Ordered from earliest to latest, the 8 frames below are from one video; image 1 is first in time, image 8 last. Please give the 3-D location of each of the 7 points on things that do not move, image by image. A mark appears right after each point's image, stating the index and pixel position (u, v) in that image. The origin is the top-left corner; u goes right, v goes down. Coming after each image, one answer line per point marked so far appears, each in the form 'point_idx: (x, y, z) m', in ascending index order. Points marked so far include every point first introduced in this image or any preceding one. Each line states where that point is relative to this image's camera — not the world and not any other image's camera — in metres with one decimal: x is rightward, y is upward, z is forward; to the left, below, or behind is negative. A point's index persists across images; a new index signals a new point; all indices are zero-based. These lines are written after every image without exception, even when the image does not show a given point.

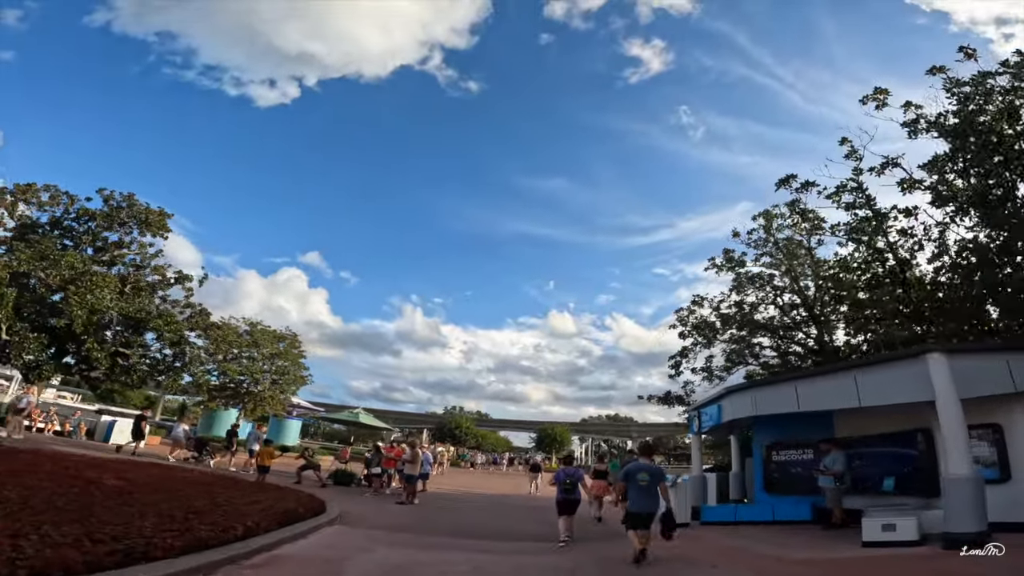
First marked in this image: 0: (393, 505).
0: (-2.8, -5.1, +15.4) m
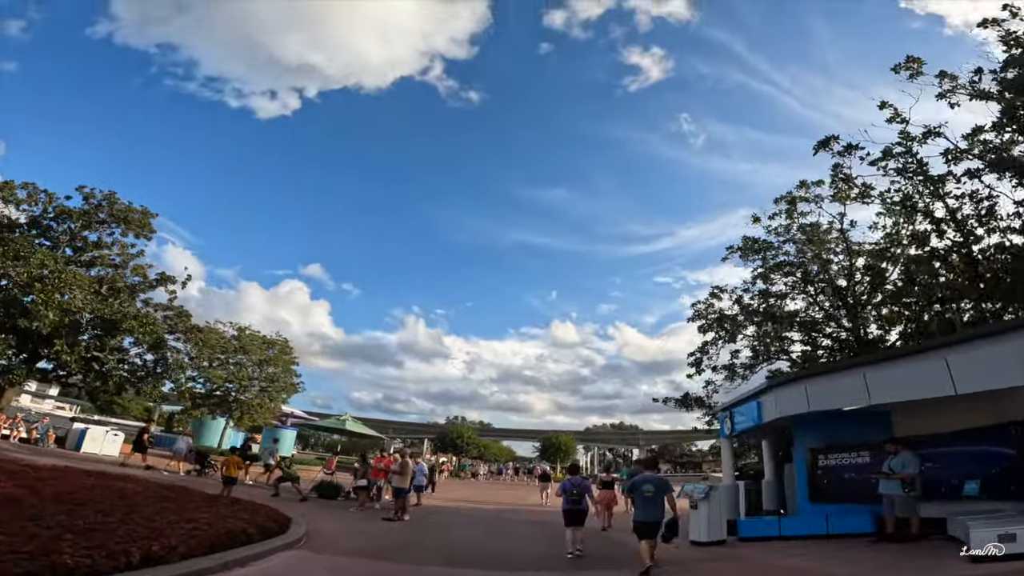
0: (-2.7, -4.7, +13.4) m
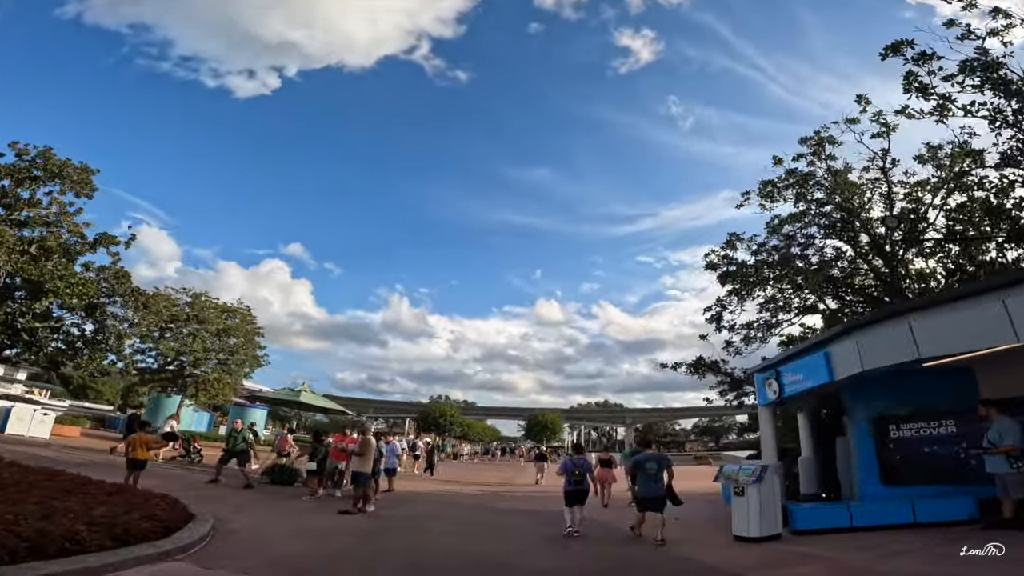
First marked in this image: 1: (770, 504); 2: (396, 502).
0: (-2.9, -3.6, +10.7) m
1: (+3.3, -2.7, +8.3) m
2: (-2.4, -4.3, +13.2) m
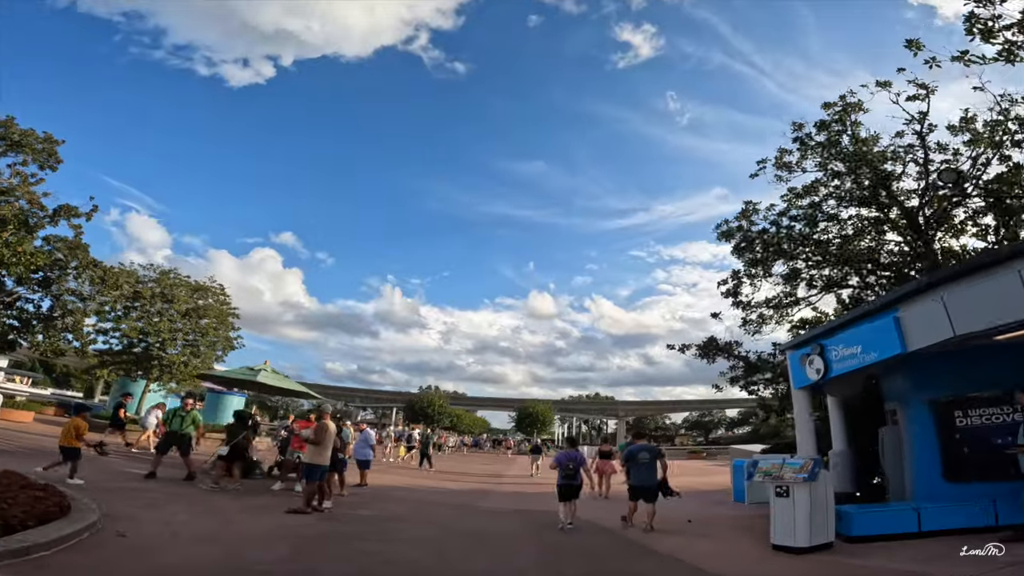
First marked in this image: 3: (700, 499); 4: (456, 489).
0: (-3.1, -3.0, +8.9) m
1: (+3.1, -2.2, +6.6) m
2: (-2.6, -3.7, +11.5) m
3: (+4.3, -4.8, +15.1) m
4: (-1.5, -5.2, +17.1) m
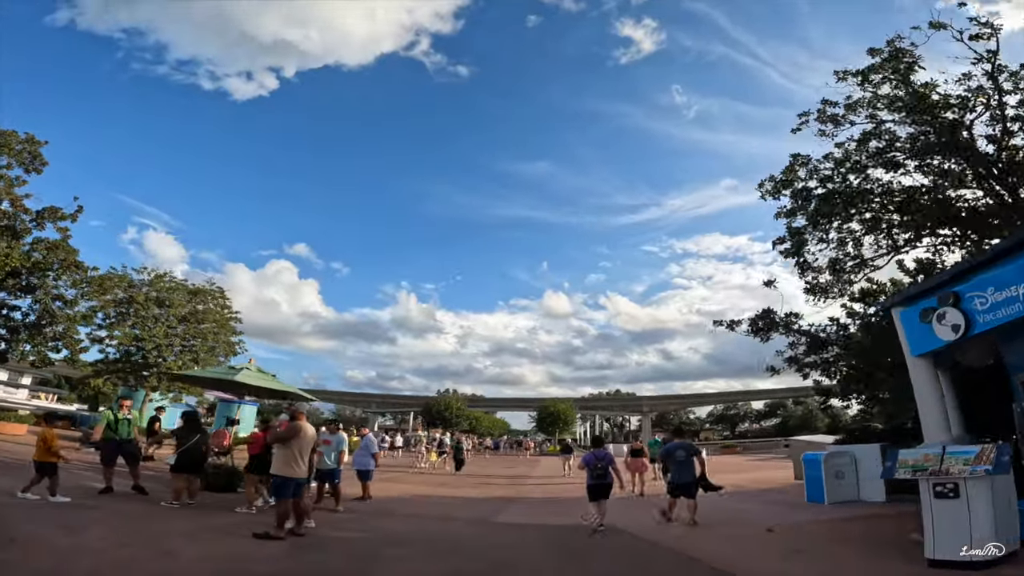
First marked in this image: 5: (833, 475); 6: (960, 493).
0: (-2.8, -2.7, +6.9) m
1: (+3.3, -1.6, +4.5) m
2: (-2.2, -3.3, +9.5) m
3: (+4.9, -4.2, +13.0) m
4: (-0.8, -4.8, +15.1) m
5: (+5.2, -3.0, +10.6) m
6: (+3.0, -1.5, +4.5) m
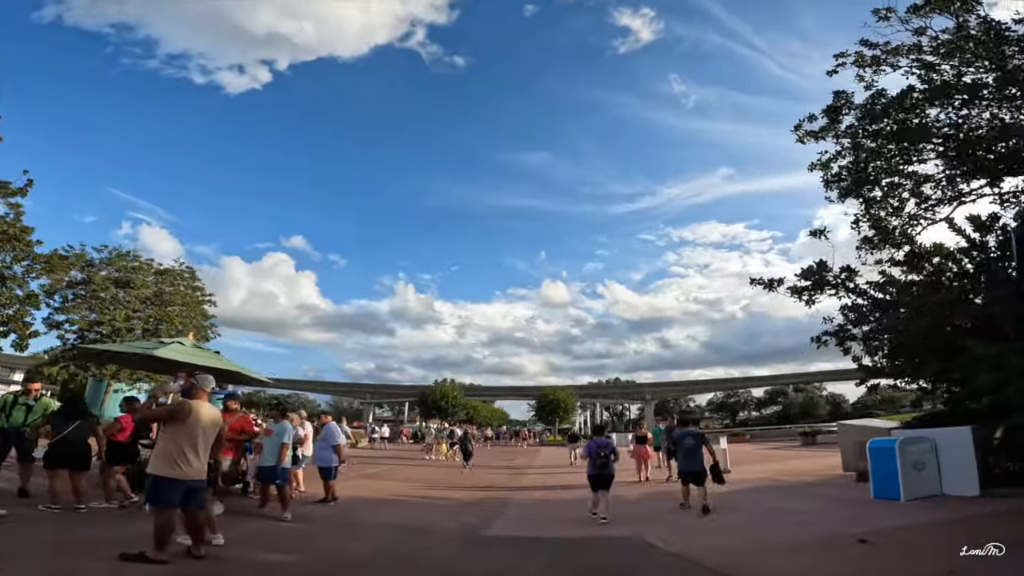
0: (-2.8, -2.1, +4.8) m
1: (+3.3, -1.0, +2.4) m
2: (-2.3, -2.7, +7.4) m
3: (+4.8, -3.4, +10.9) m
4: (-0.9, -4.1, +13.0) m
5: (+5.1, -2.3, +8.5) m
6: (+3.0, -0.9, +2.4) m
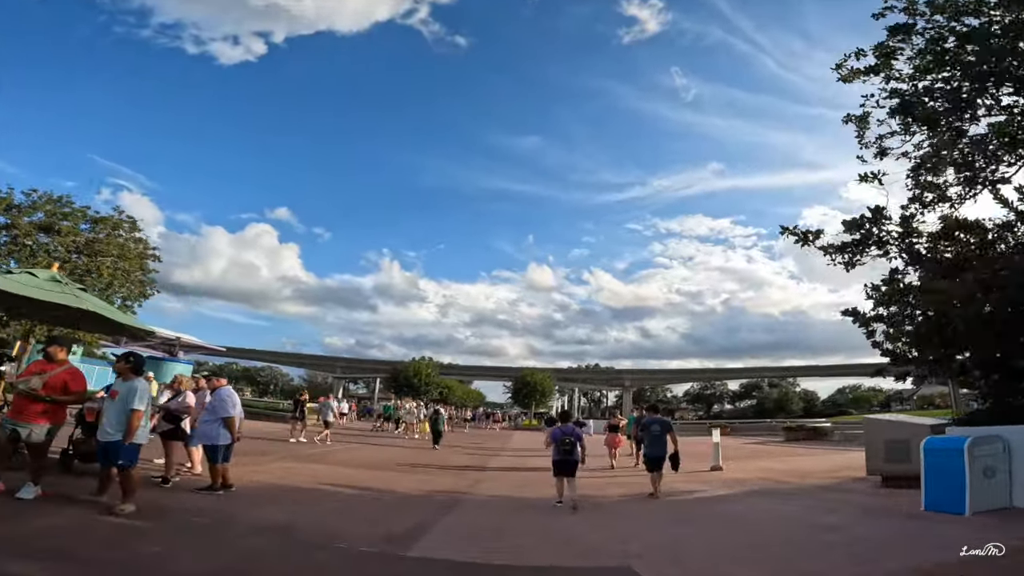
0: (-3.3, -1.4, +2.6) m
1: (+2.9, -0.6, +0.3) m
2: (-2.8, -1.9, +5.2) m
3: (+4.1, -2.9, +8.9) m
4: (-1.7, -3.2, +10.9) m
5: (+4.6, -1.9, +6.4) m
6: (+2.6, -0.5, +0.3) m
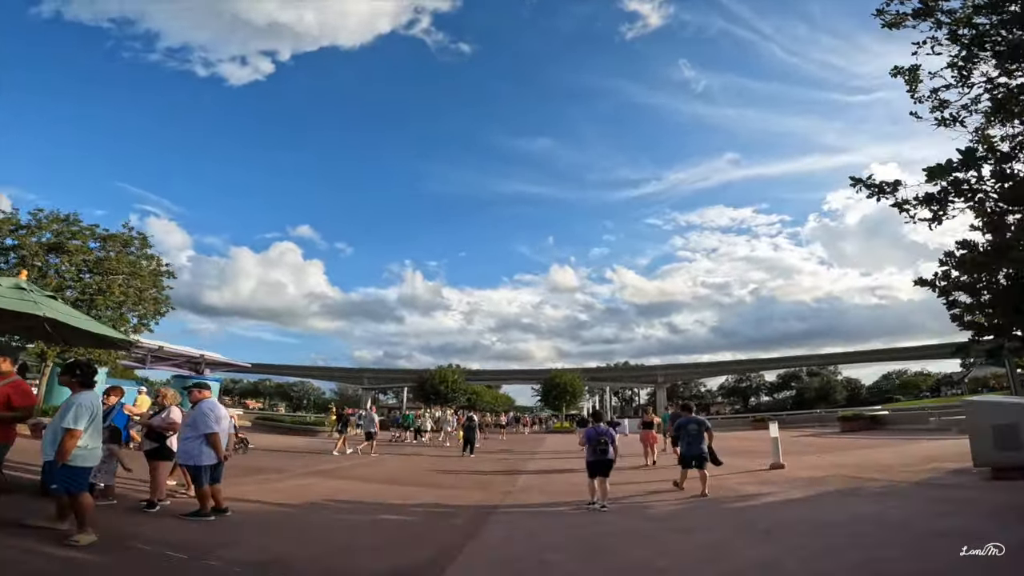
0: (-3.1, -1.3, +1.5) m
1: (+3.0, -0.2, -1.0) m
2: (-2.5, -1.9, +4.1) m
3: (+4.6, -2.5, +7.6) m
4: (-1.1, -3.1, +9.7) m
5: (+4.9, -1.4, +5.1) m
6: (+2.6, -0.1, -1.0) m
